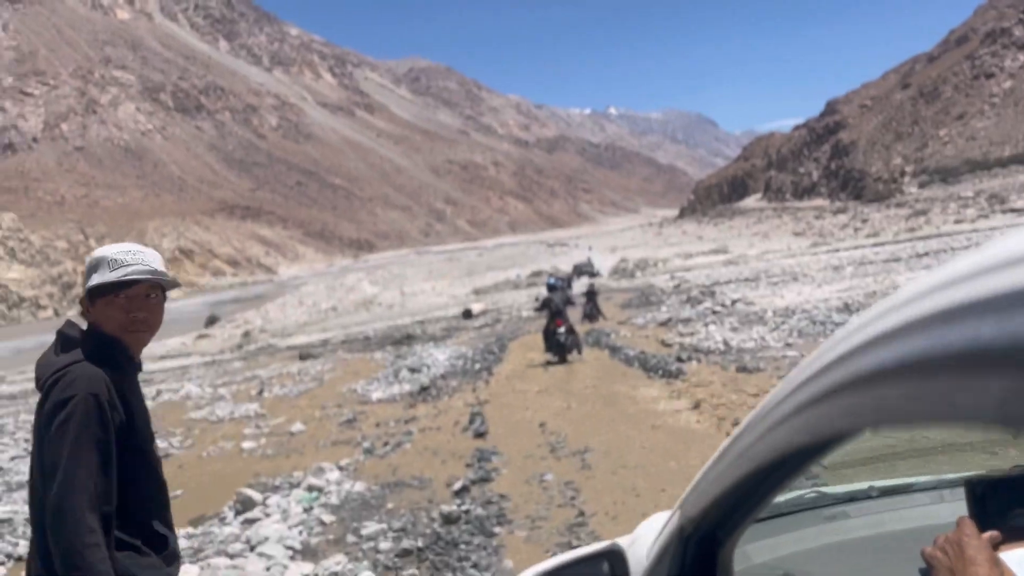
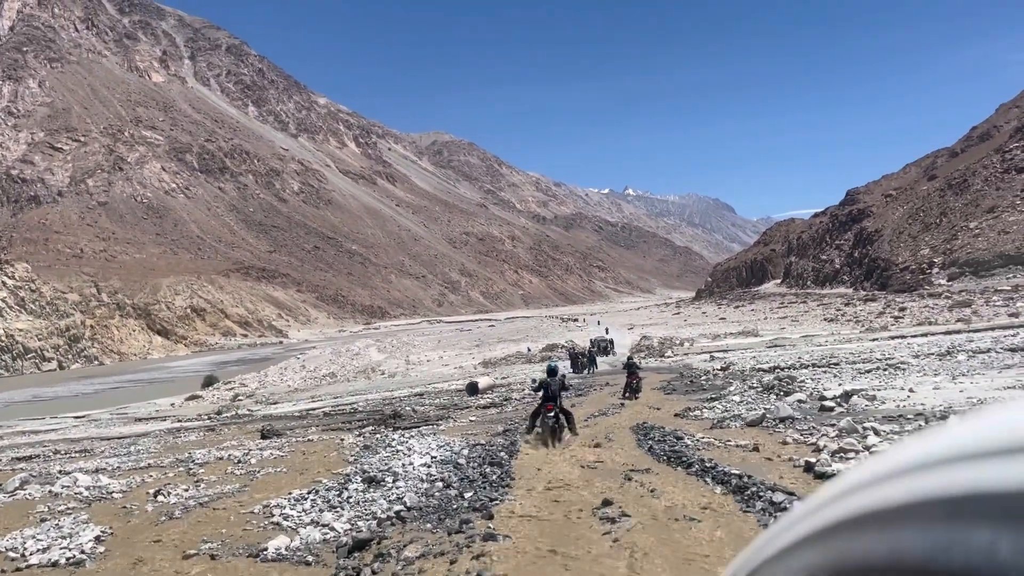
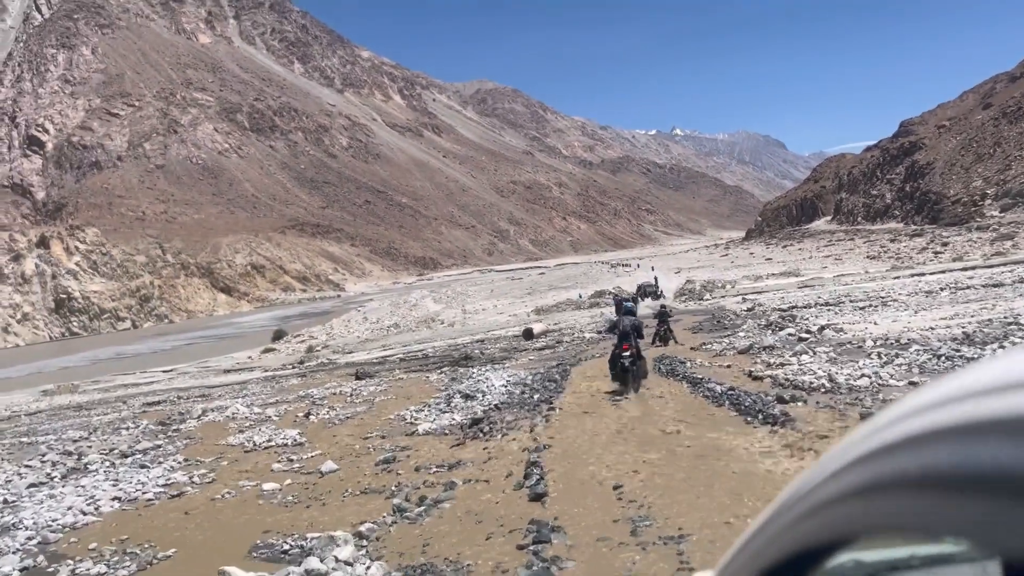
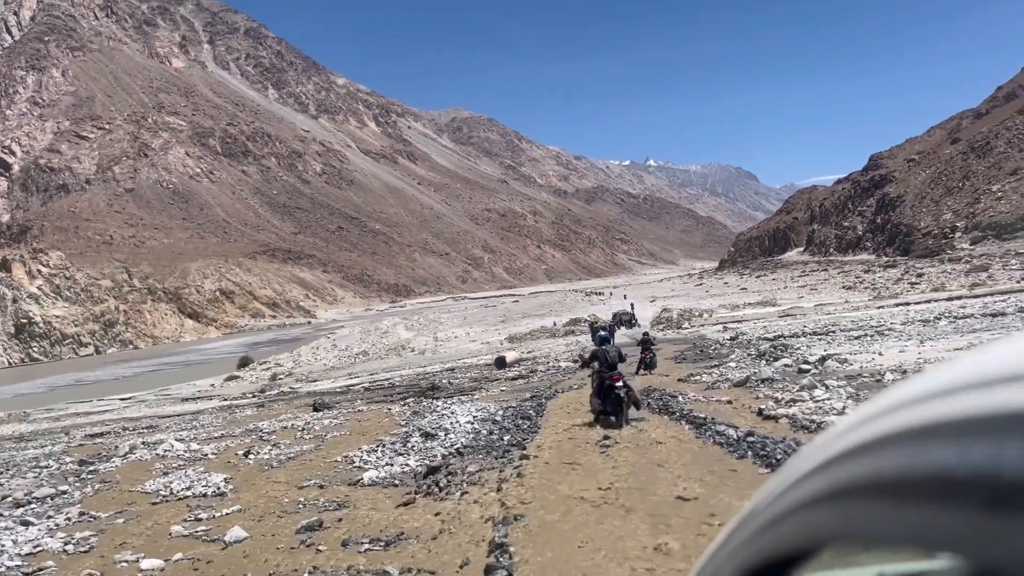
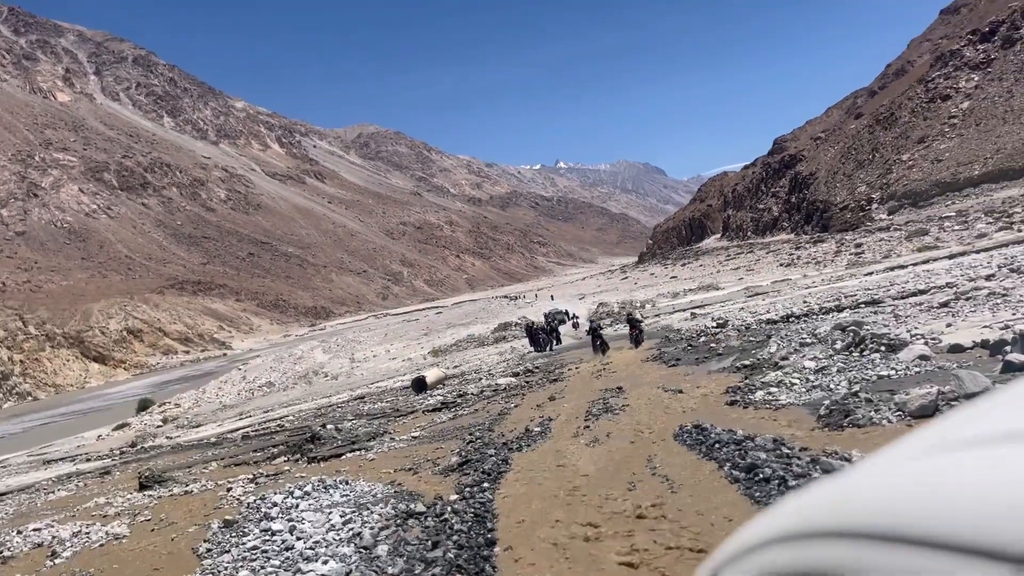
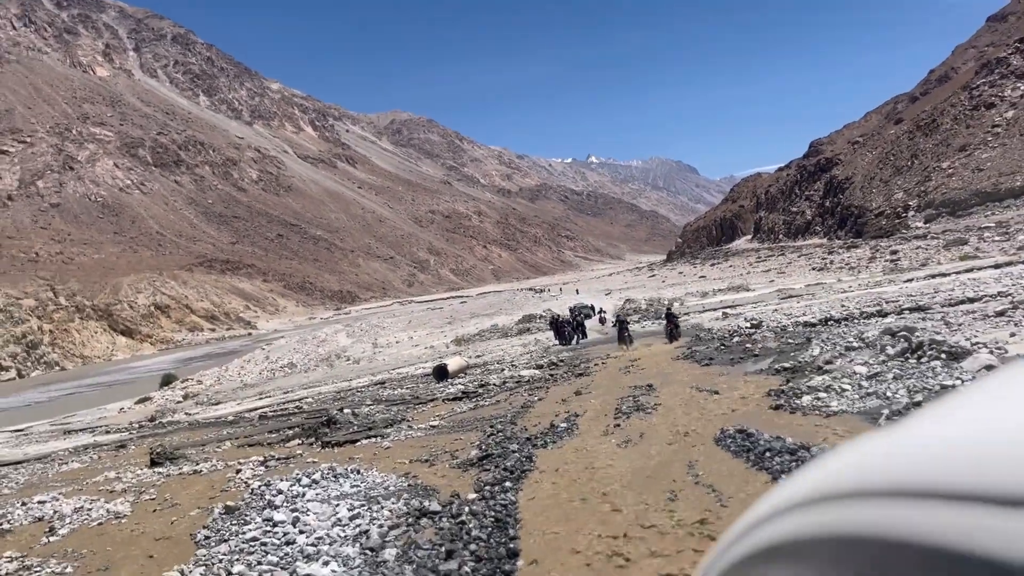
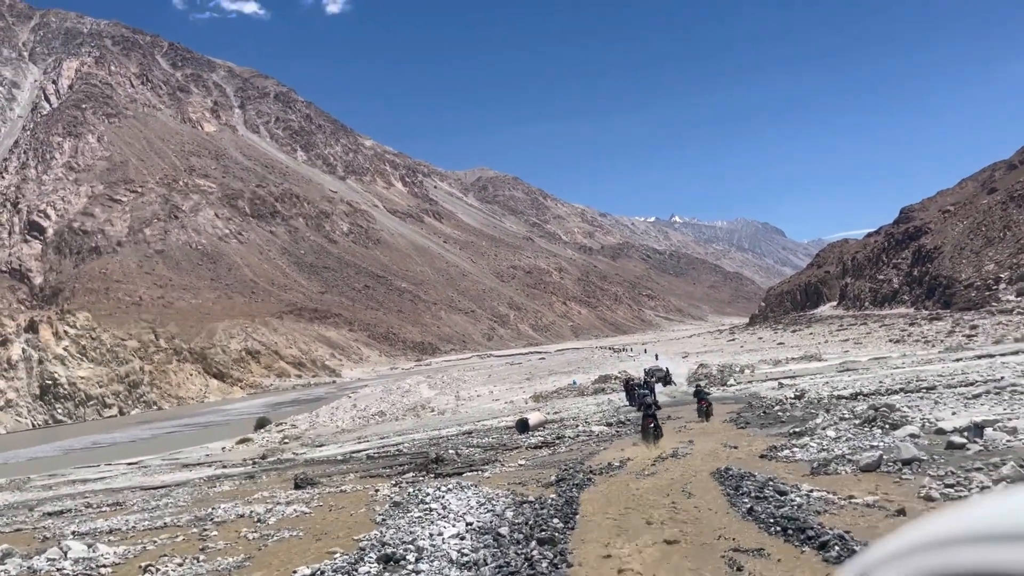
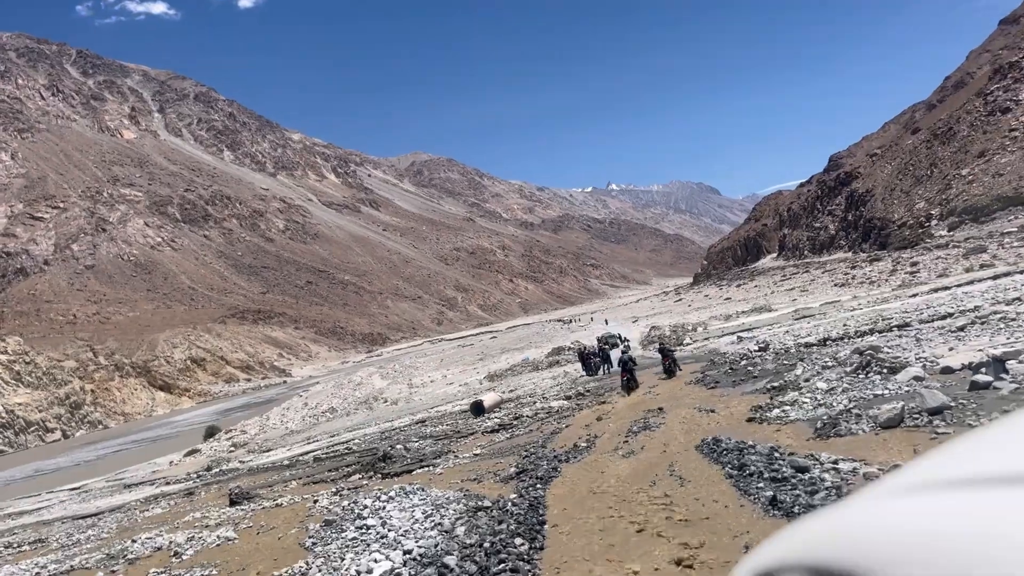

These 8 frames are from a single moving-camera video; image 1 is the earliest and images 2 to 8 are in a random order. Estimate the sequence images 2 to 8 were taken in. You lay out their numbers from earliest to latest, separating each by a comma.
3, 4, 2, 7, 8, 5, 6
